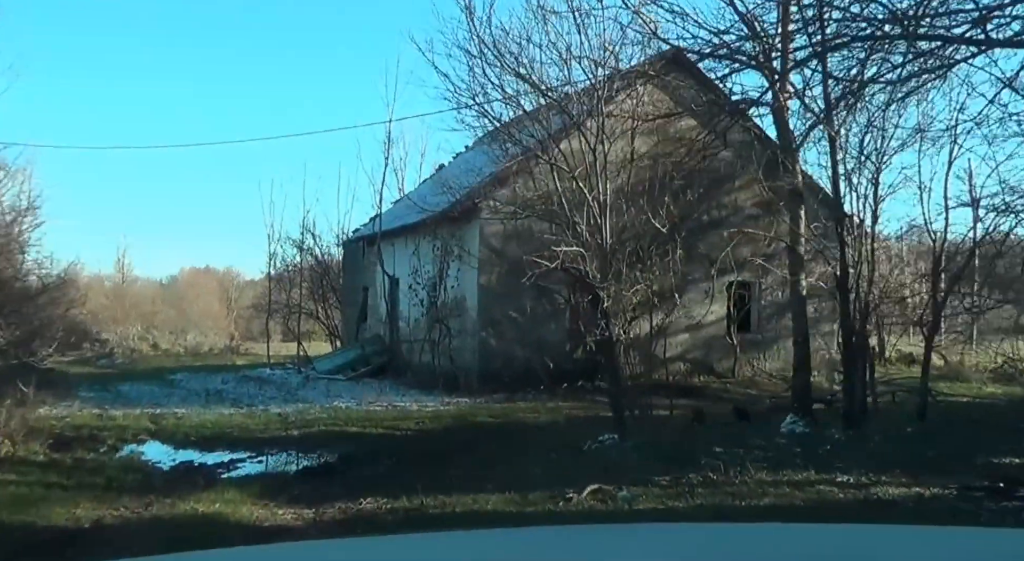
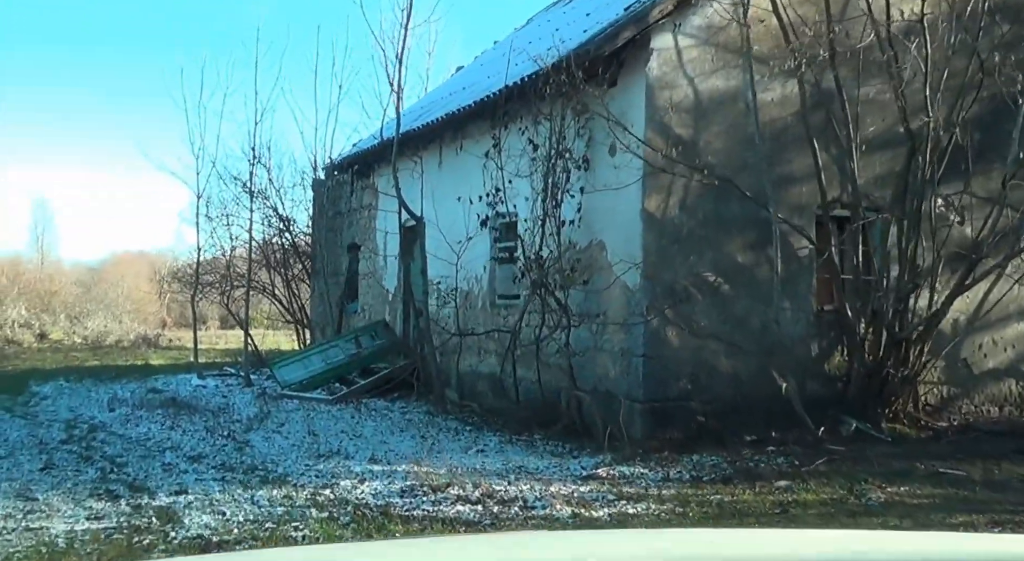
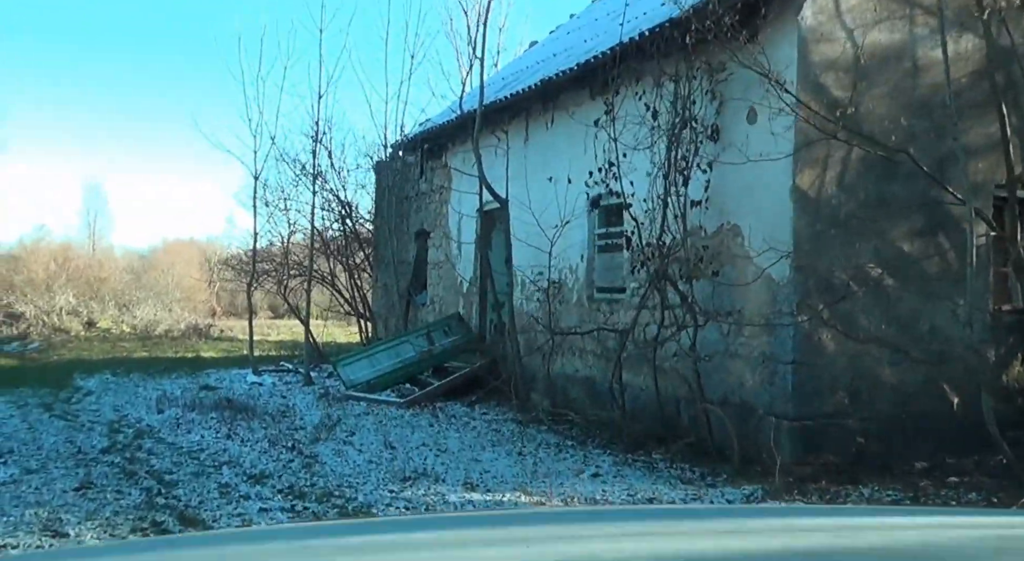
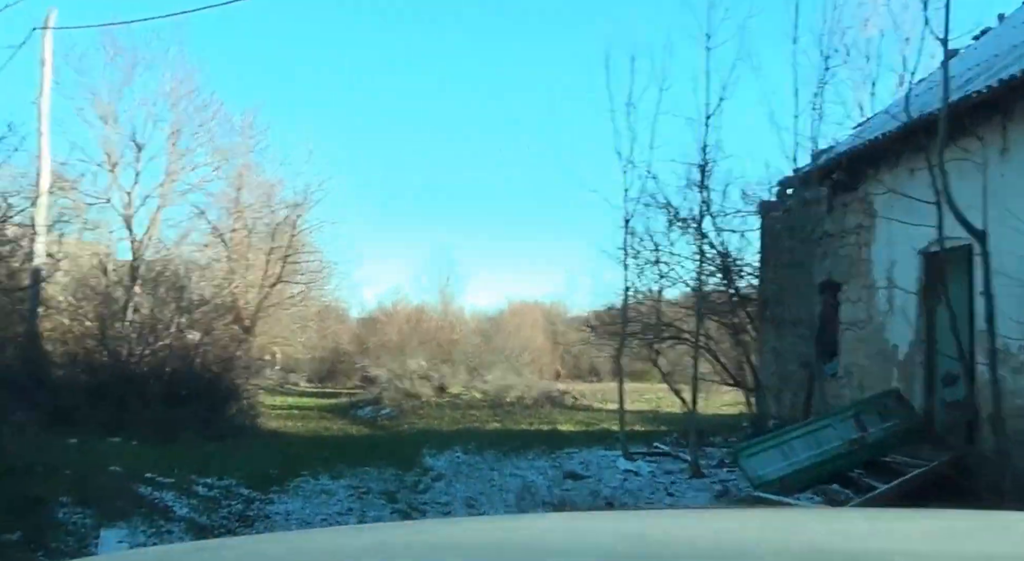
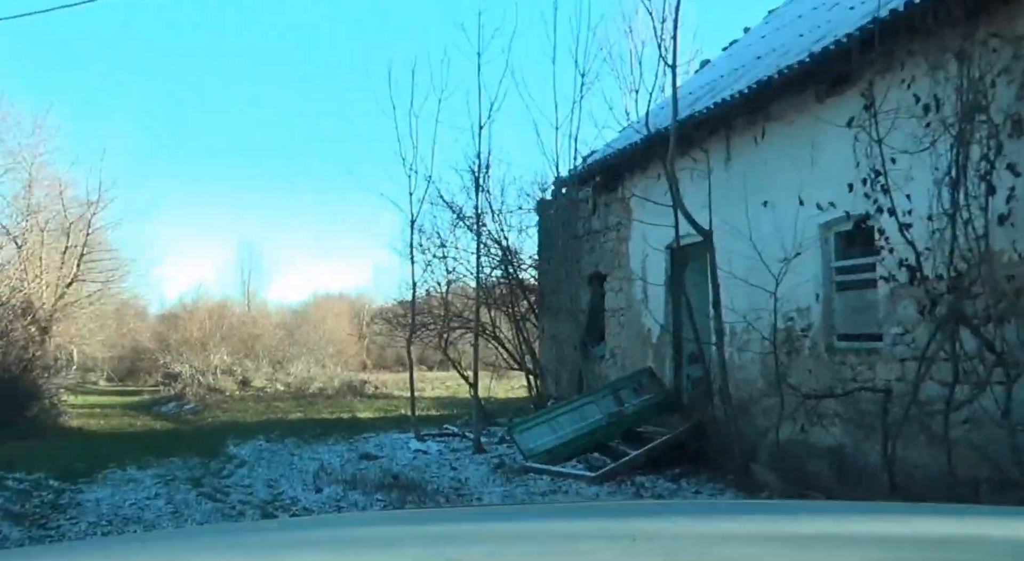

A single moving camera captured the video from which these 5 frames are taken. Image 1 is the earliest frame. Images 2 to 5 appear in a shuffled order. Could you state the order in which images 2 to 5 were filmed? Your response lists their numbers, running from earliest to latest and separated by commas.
2, 3, 5, 4
